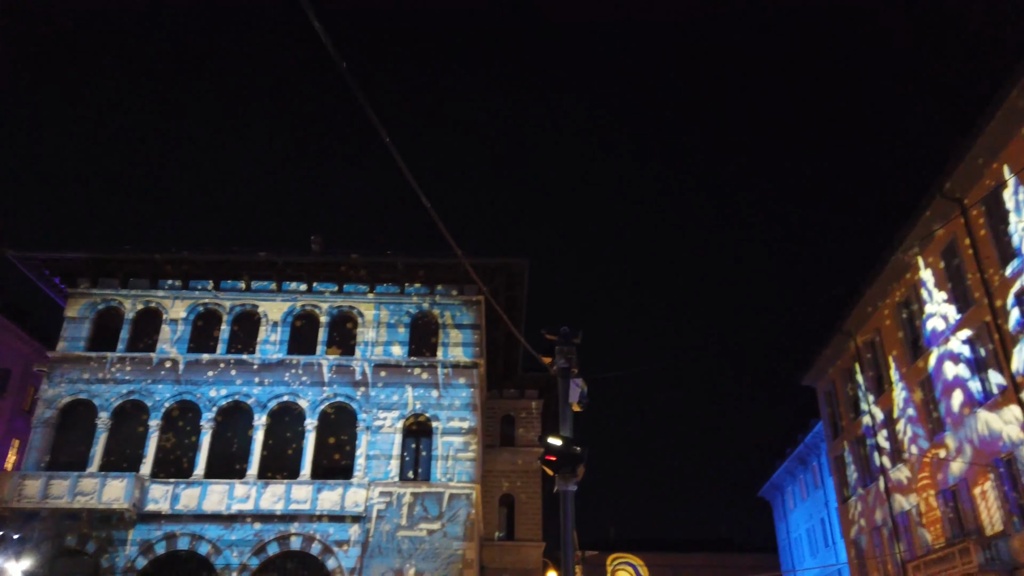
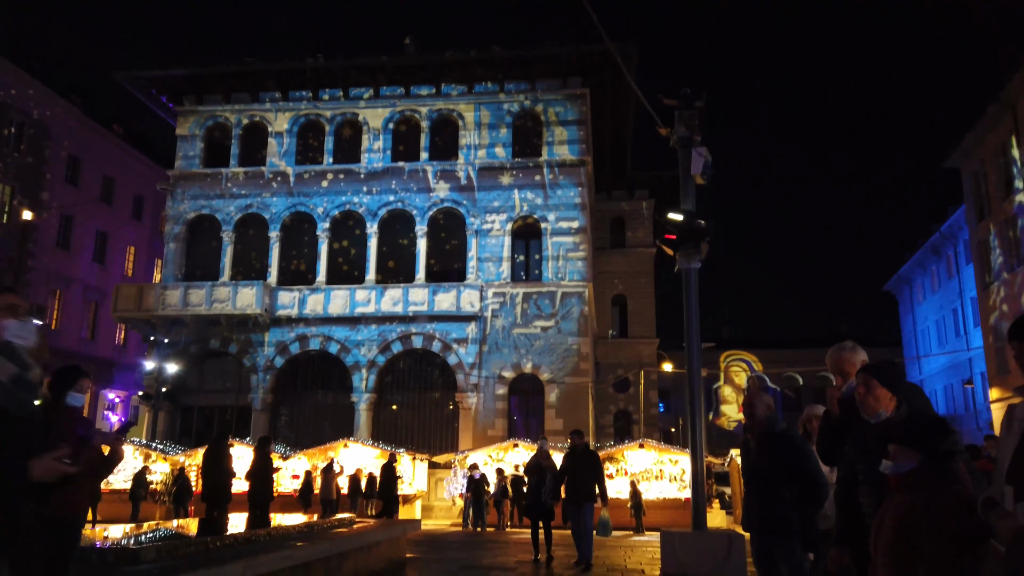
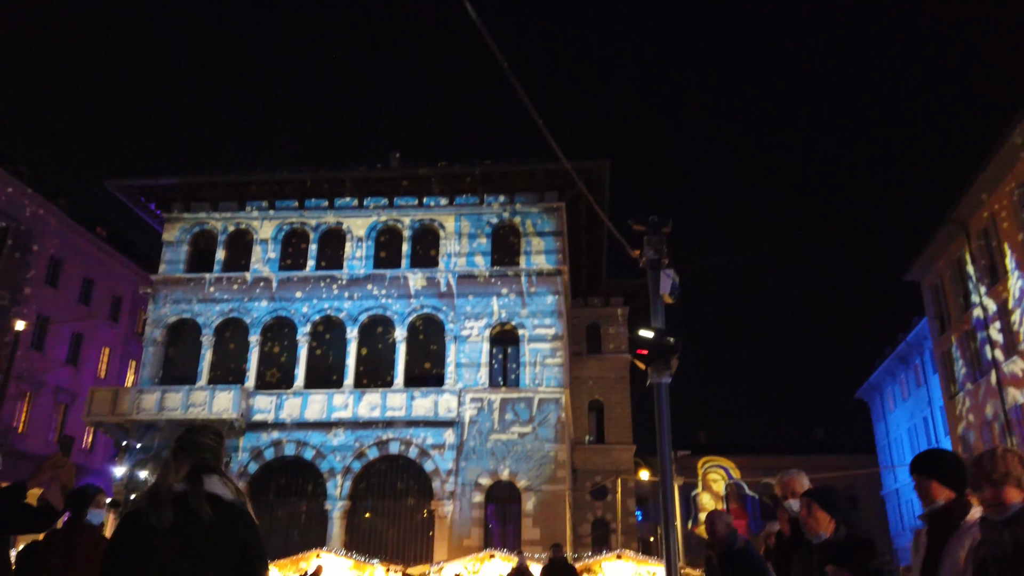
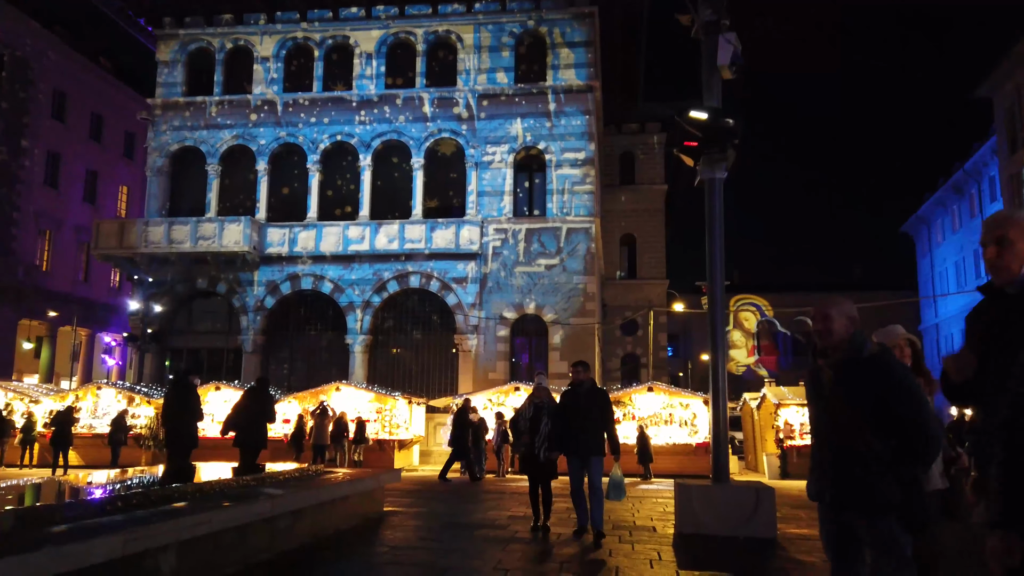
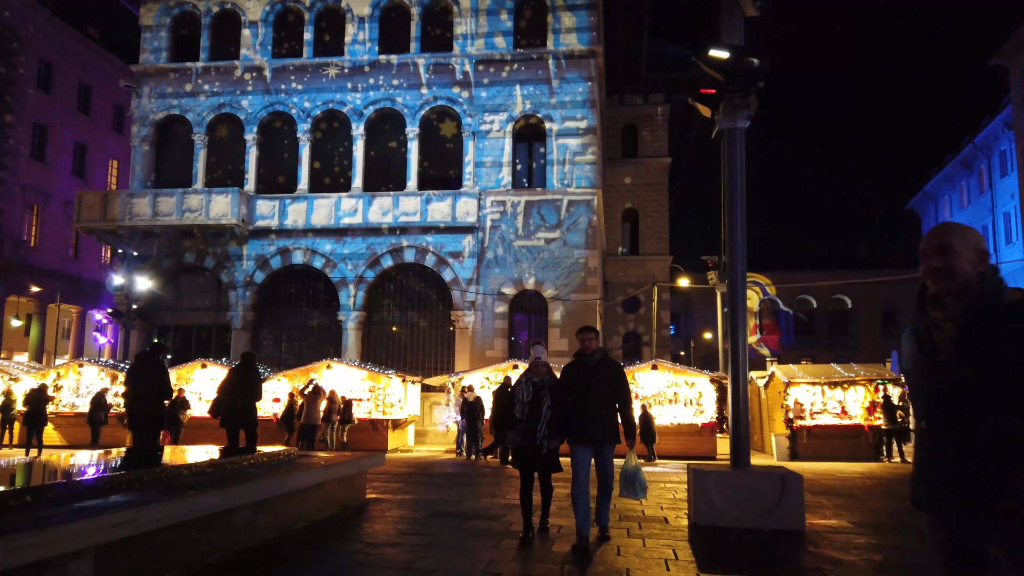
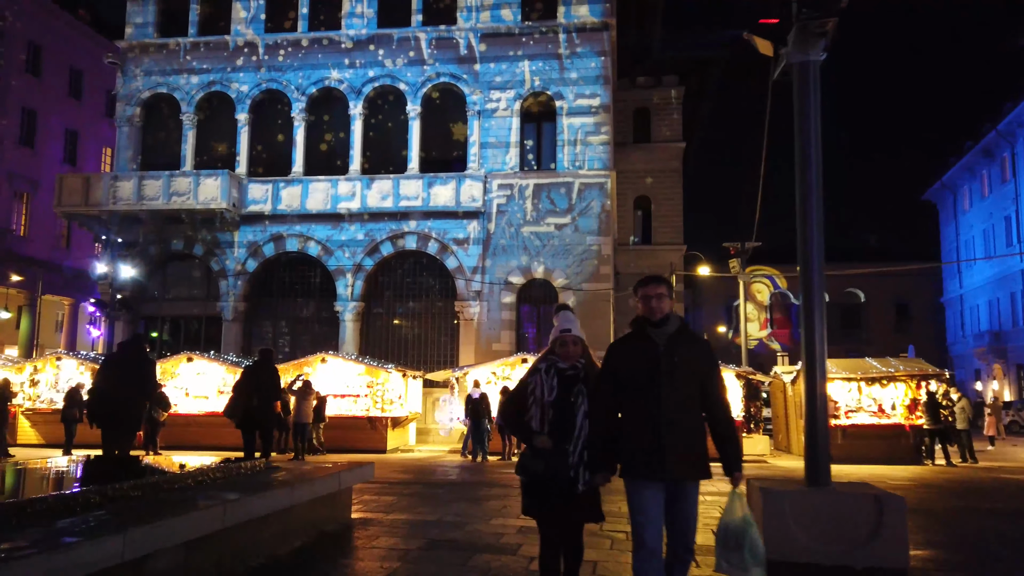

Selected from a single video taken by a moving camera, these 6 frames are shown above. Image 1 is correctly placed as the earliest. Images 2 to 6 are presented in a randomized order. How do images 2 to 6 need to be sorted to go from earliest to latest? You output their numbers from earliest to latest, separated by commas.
3, 2, 4, 5, 6
